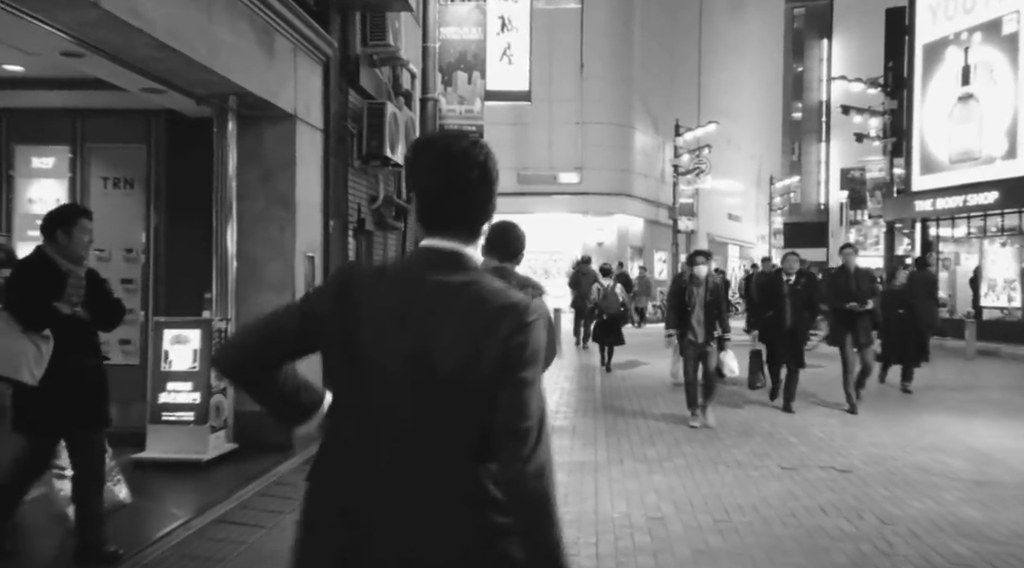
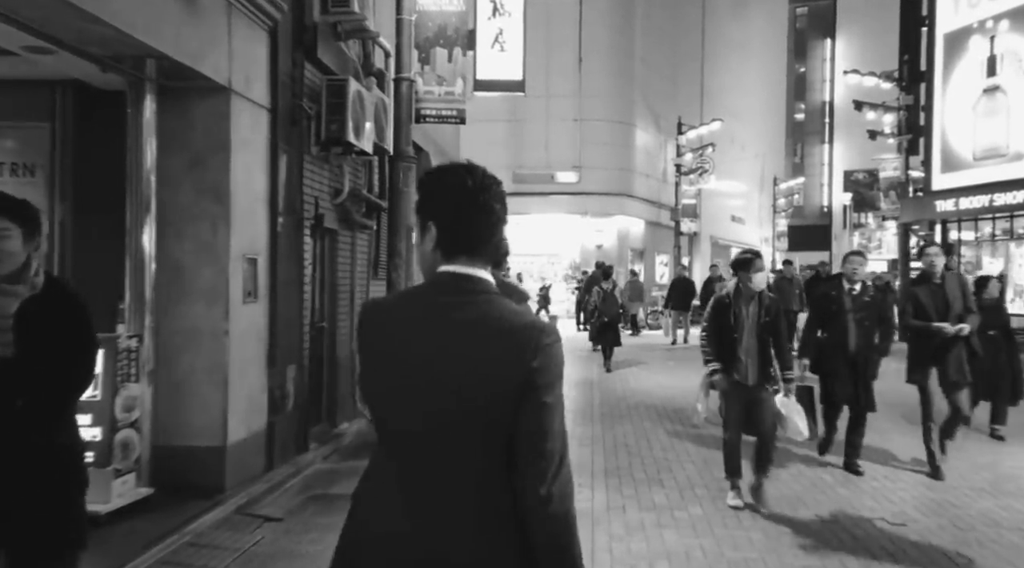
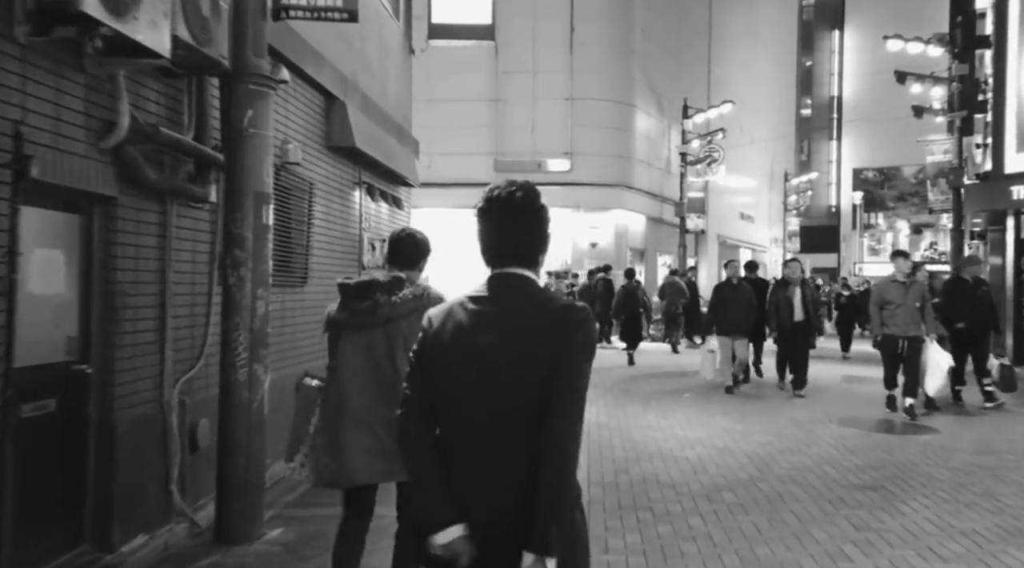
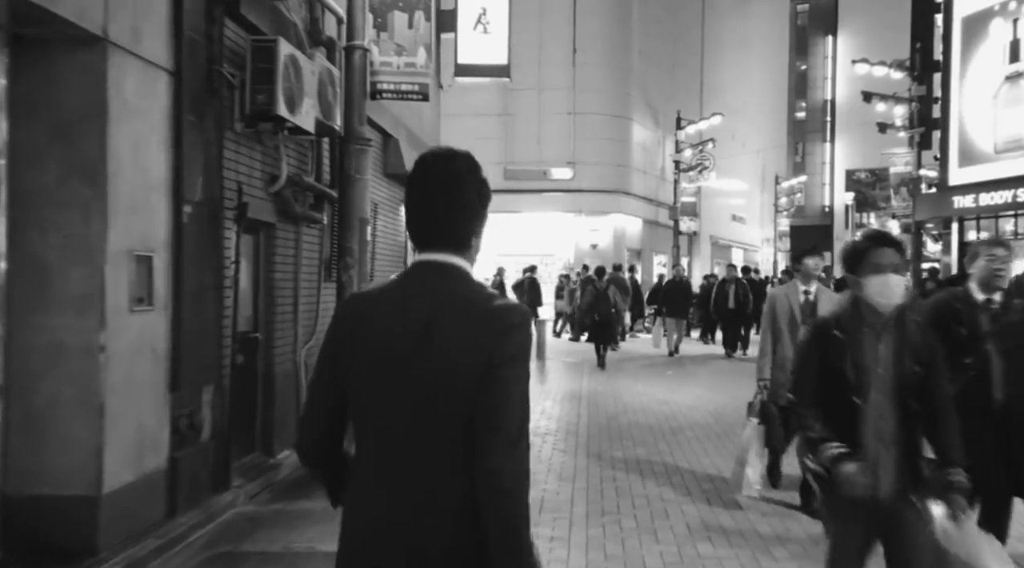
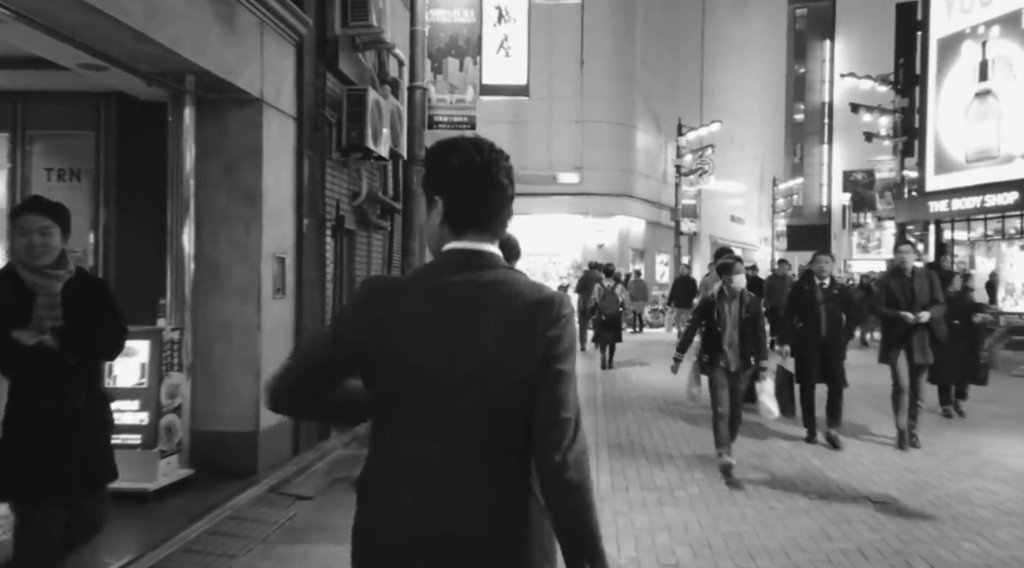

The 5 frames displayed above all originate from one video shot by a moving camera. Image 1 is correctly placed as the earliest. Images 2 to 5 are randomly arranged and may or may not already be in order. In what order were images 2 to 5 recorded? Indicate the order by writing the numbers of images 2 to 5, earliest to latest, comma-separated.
5, 2, 4, 3
